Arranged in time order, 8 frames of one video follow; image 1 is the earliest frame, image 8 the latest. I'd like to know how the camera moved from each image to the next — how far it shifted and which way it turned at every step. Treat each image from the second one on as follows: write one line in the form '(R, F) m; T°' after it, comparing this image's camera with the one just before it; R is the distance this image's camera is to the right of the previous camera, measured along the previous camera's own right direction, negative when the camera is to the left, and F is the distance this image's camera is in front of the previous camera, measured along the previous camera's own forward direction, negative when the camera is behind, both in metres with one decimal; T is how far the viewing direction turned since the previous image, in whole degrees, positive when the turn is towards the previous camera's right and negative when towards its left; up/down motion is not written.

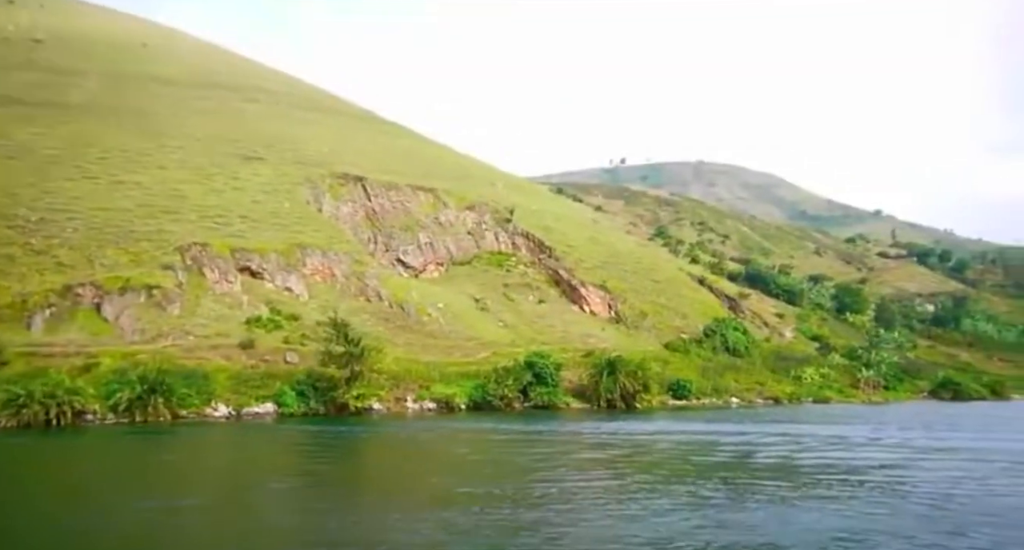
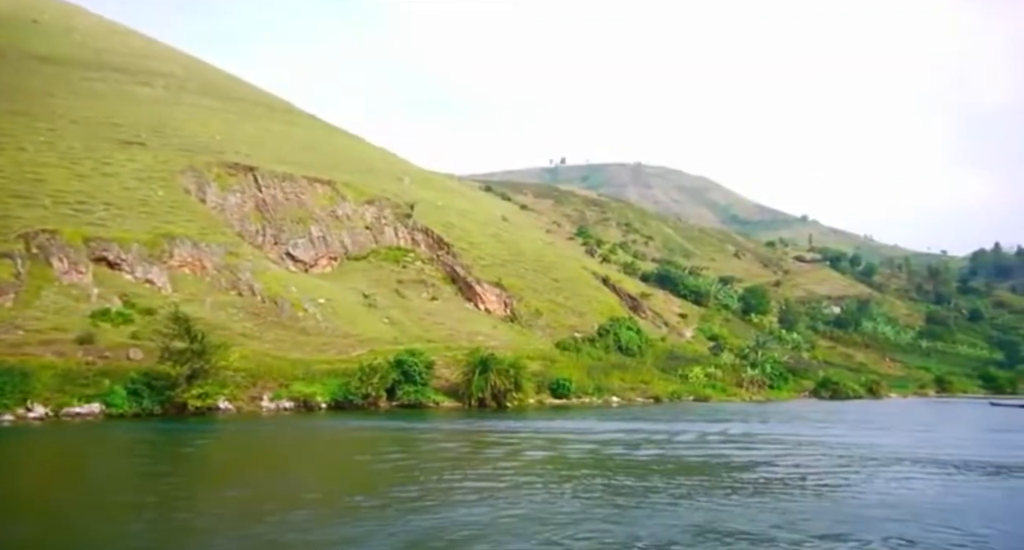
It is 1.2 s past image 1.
(+6.4, +0.7) m; +5°
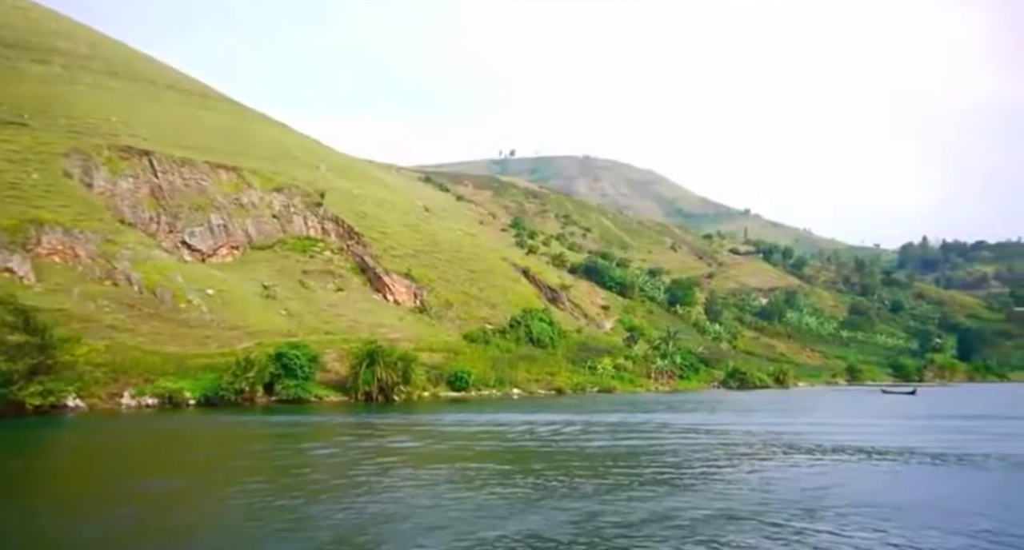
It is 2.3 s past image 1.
(+6.0, +1.8) m; +4°
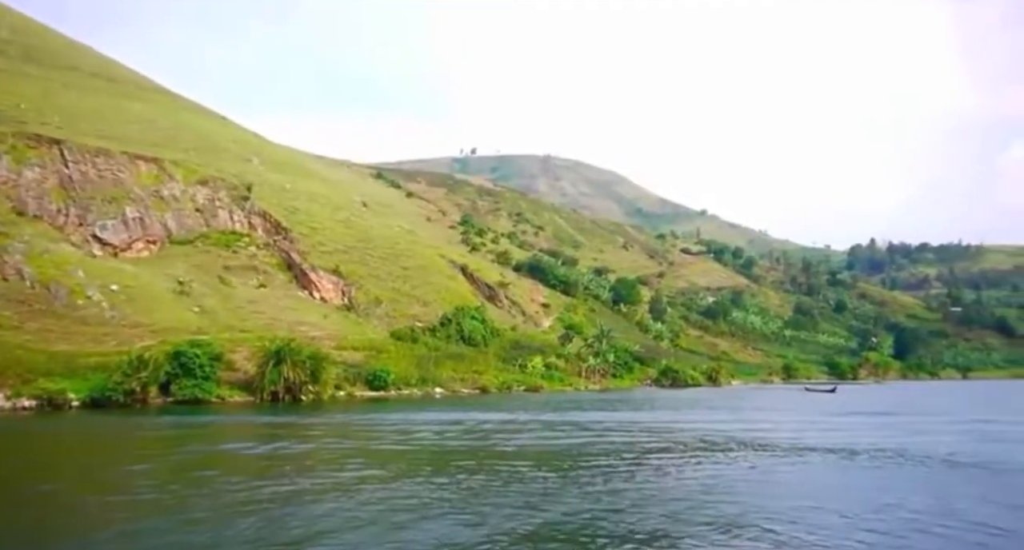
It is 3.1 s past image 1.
(+4.7, +2.0) m; +3°
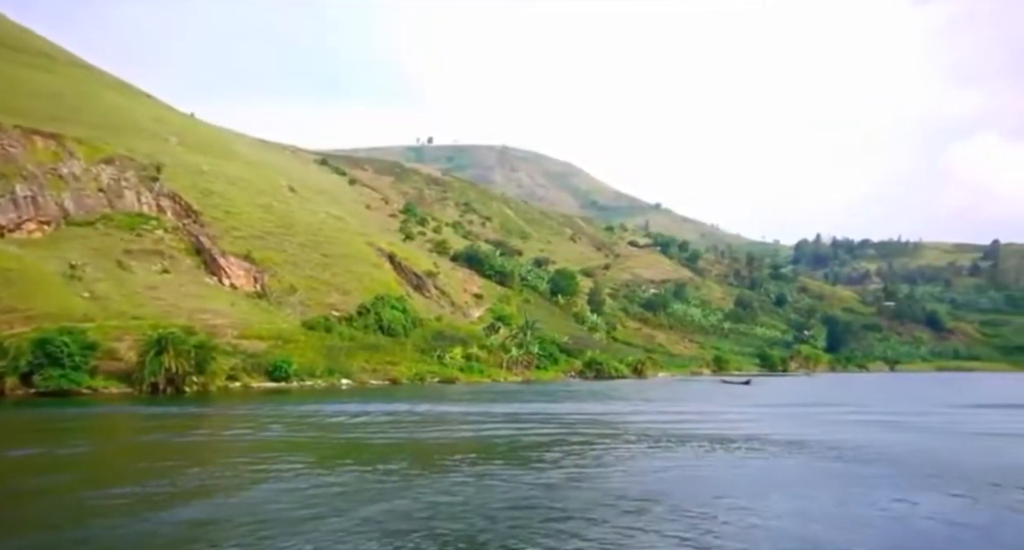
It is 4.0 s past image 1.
(+5.5, +2.9) m; +4°
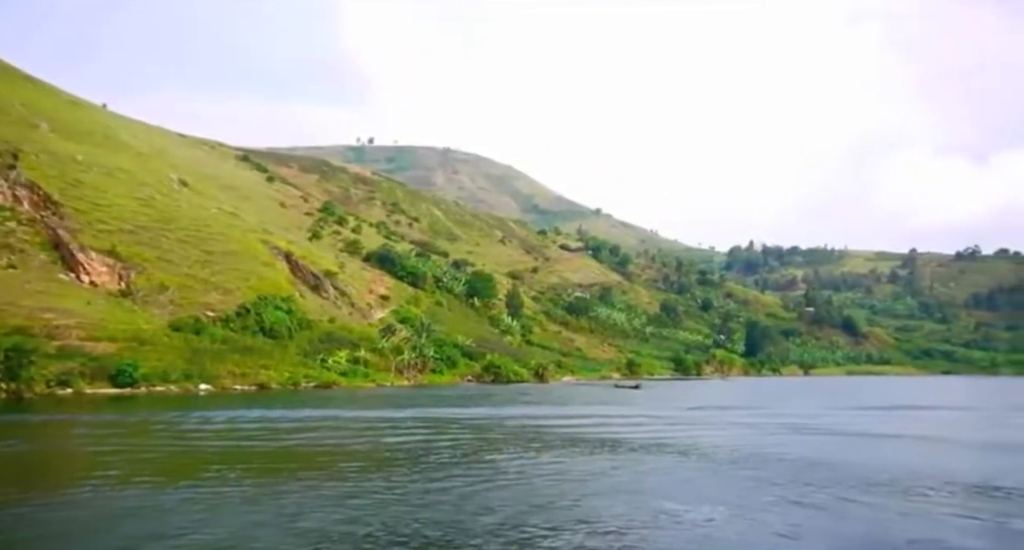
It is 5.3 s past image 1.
(+8.2, +4.9) m; +5°
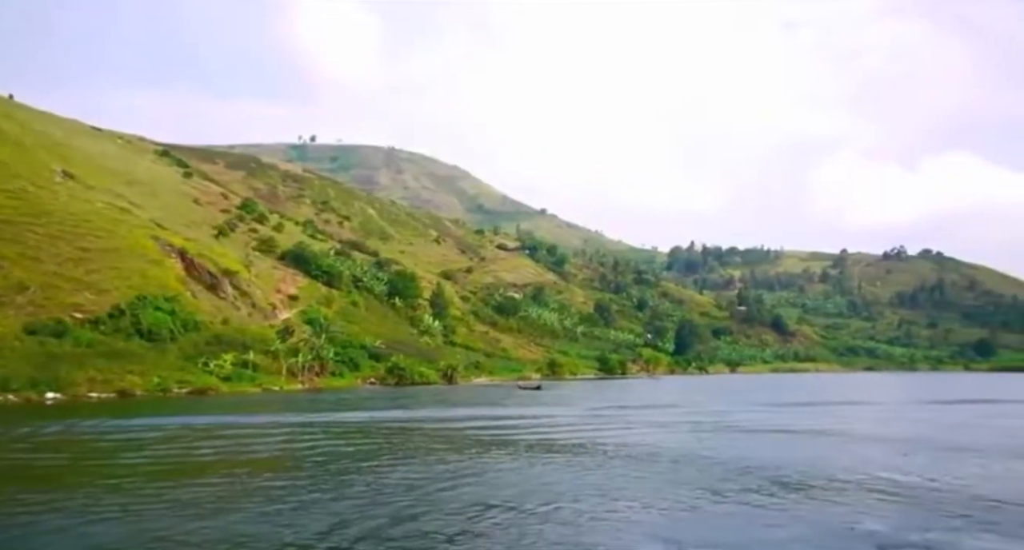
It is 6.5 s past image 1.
(+7.5, +5.5) m; +4°
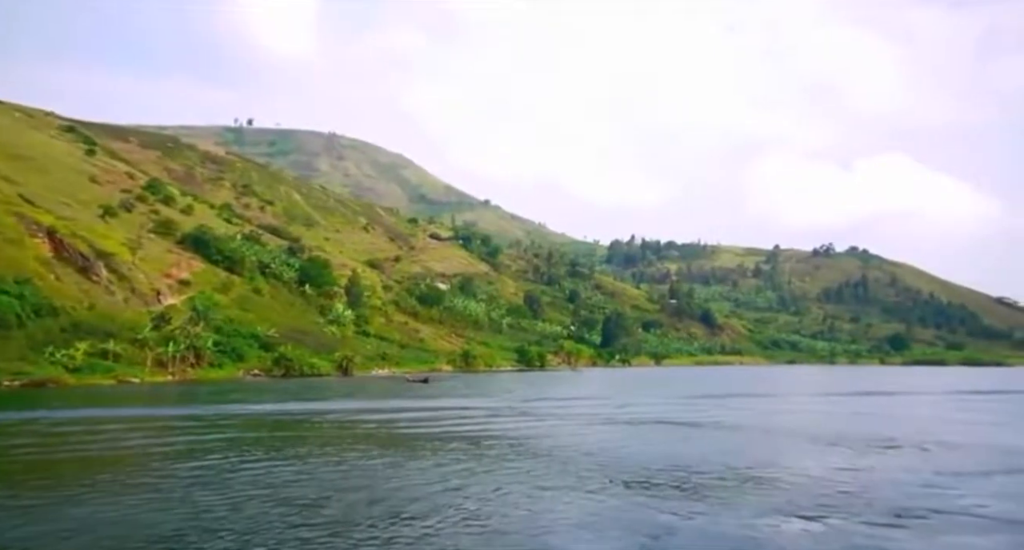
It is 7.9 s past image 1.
(+8.3, +7.4) m; +4°
